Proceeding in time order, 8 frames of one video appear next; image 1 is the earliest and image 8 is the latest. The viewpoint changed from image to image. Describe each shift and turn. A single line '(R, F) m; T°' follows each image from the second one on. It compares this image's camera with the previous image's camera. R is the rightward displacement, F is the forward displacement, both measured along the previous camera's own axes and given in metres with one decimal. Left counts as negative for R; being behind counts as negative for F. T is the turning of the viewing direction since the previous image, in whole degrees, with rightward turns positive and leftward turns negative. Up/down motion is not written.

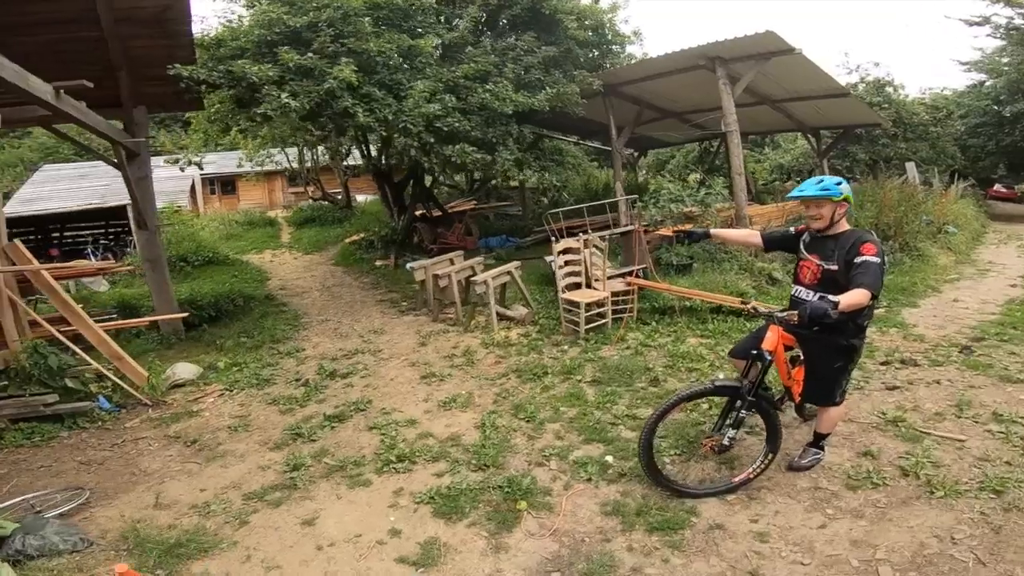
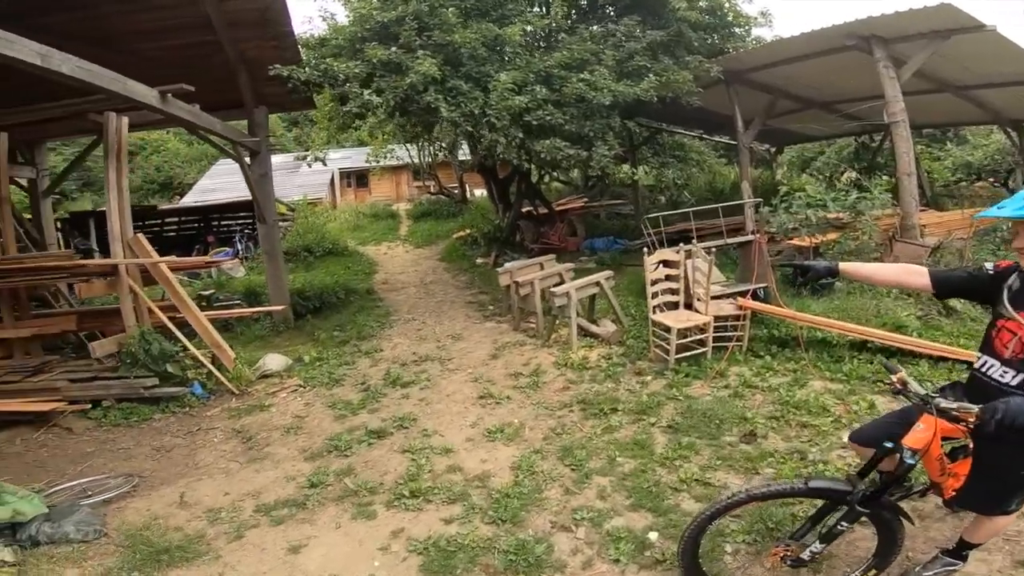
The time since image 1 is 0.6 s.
(+0.9, +0.8) m; -15°
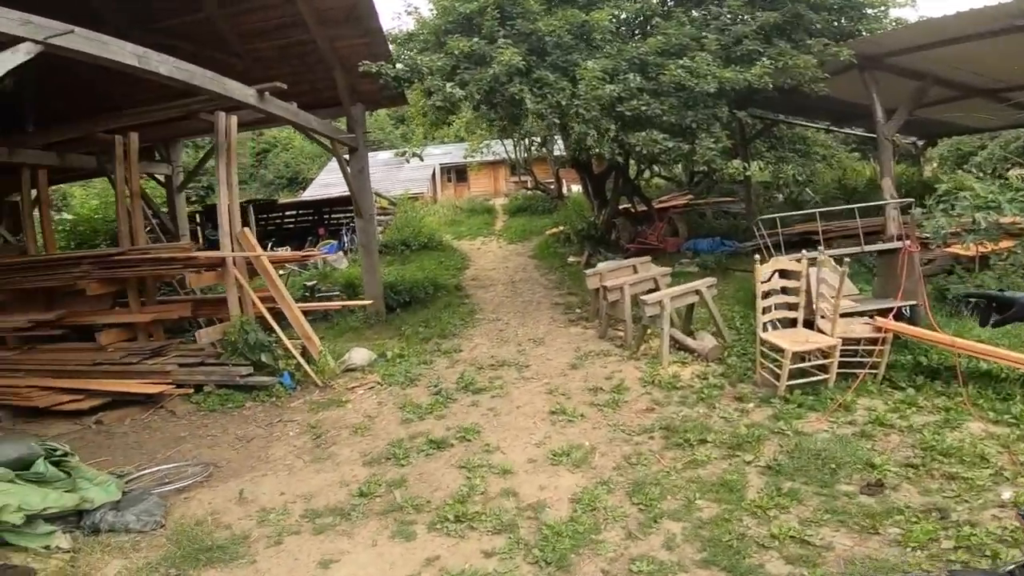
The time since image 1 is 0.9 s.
(+0.4, +0.5) m; -12°
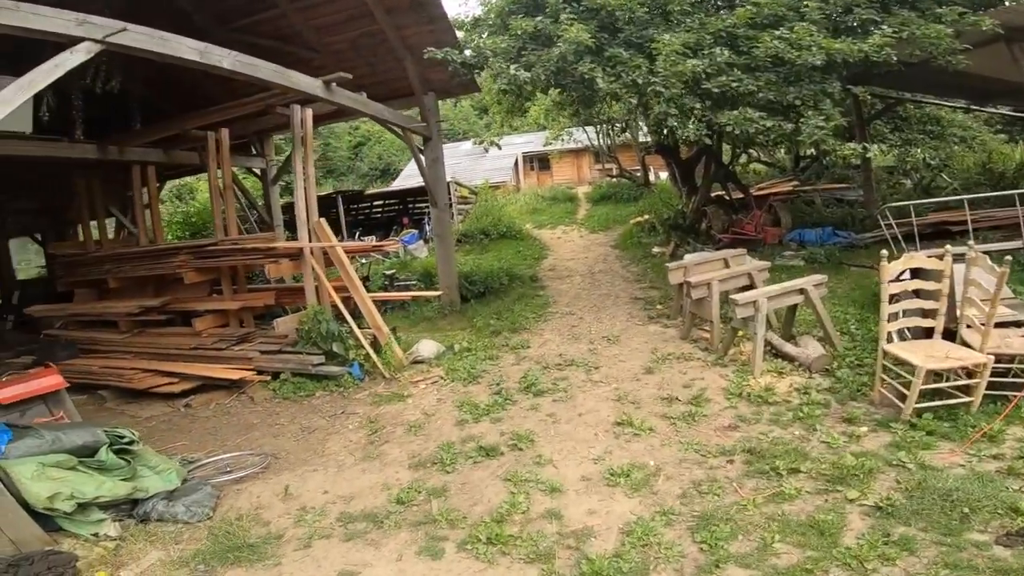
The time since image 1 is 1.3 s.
(+0.4, +0.5) m; -11°
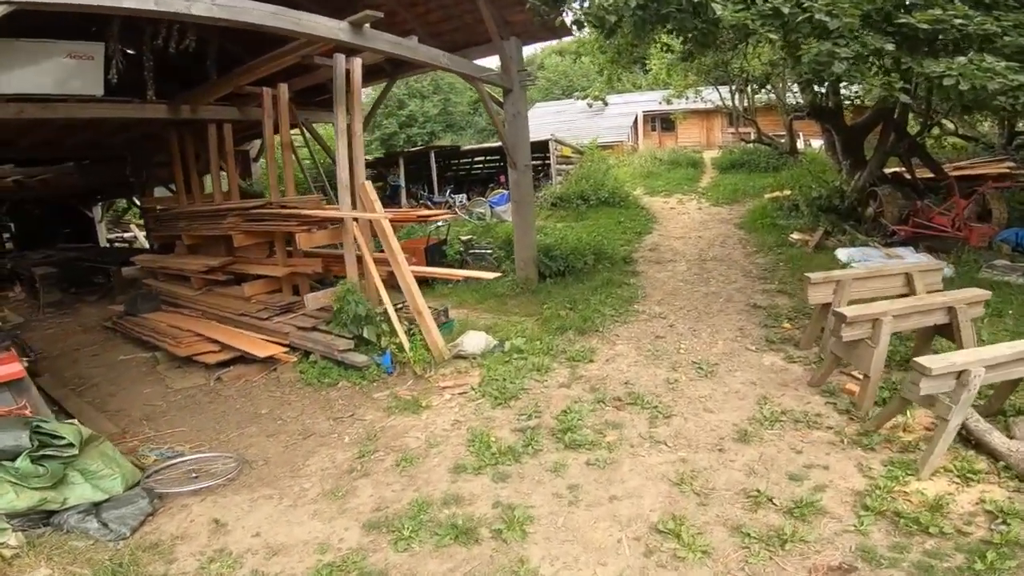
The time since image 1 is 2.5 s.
(+1.0, +1.9) m; -16°
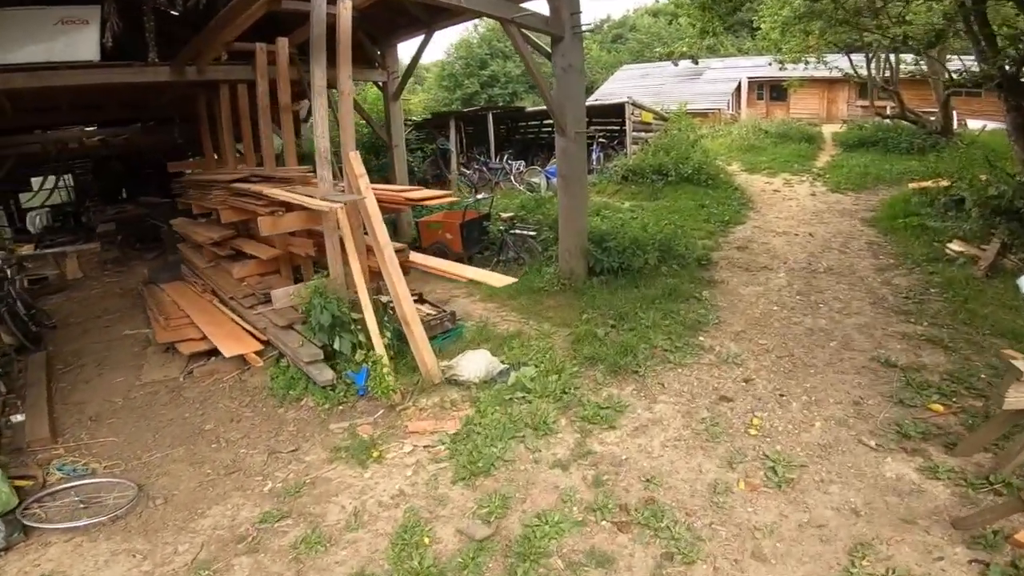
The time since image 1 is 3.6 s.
(+0.8, +1.8) m; -11°
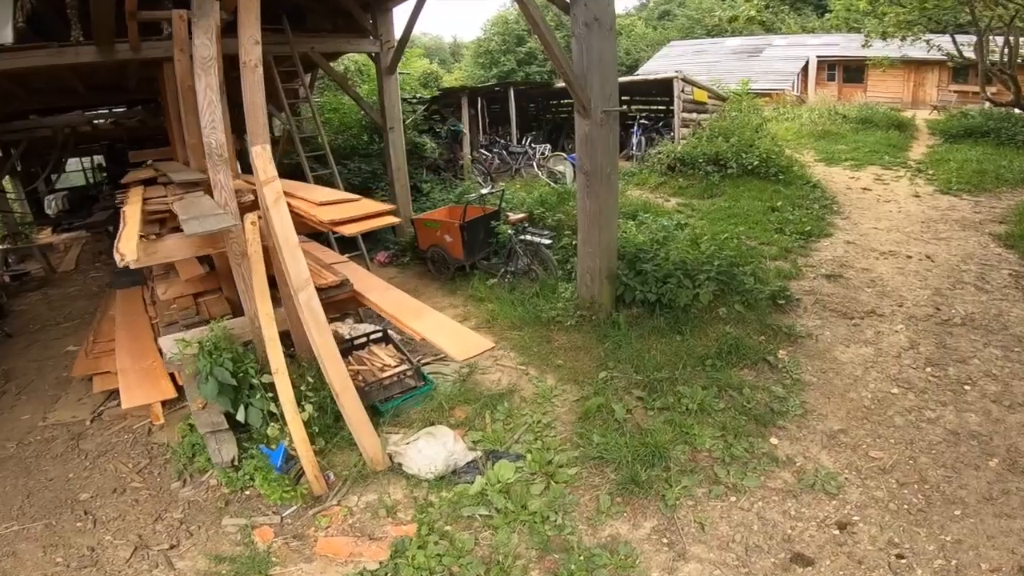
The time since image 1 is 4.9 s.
(+0.5, +1.7) m; -5°
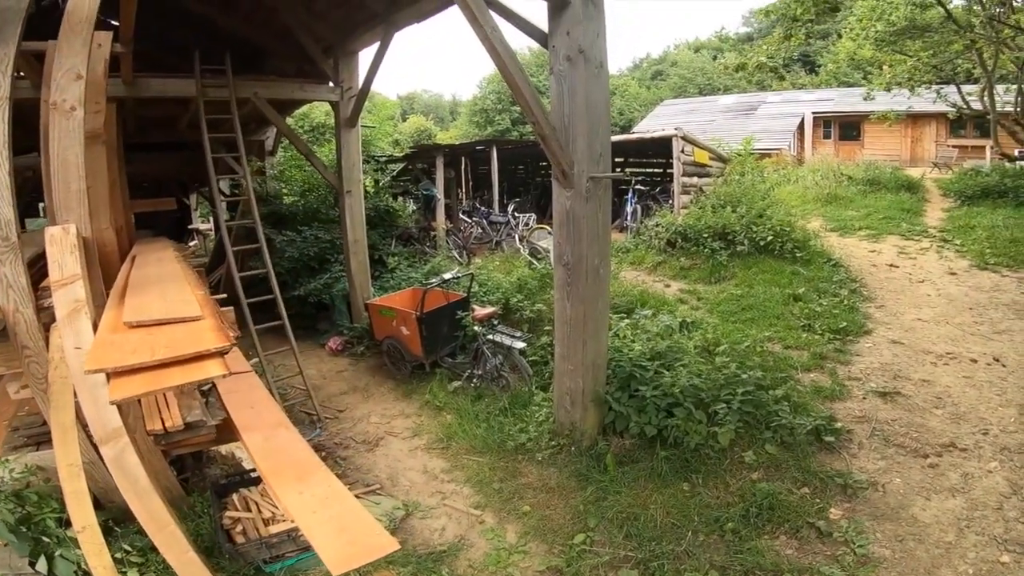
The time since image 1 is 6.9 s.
(+0.3, +1.1) m; 0°
